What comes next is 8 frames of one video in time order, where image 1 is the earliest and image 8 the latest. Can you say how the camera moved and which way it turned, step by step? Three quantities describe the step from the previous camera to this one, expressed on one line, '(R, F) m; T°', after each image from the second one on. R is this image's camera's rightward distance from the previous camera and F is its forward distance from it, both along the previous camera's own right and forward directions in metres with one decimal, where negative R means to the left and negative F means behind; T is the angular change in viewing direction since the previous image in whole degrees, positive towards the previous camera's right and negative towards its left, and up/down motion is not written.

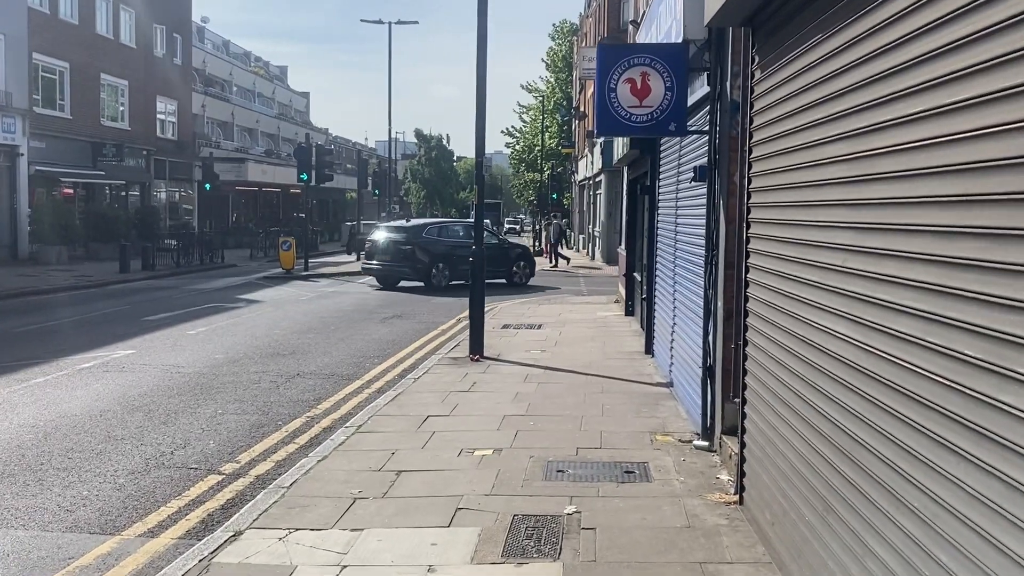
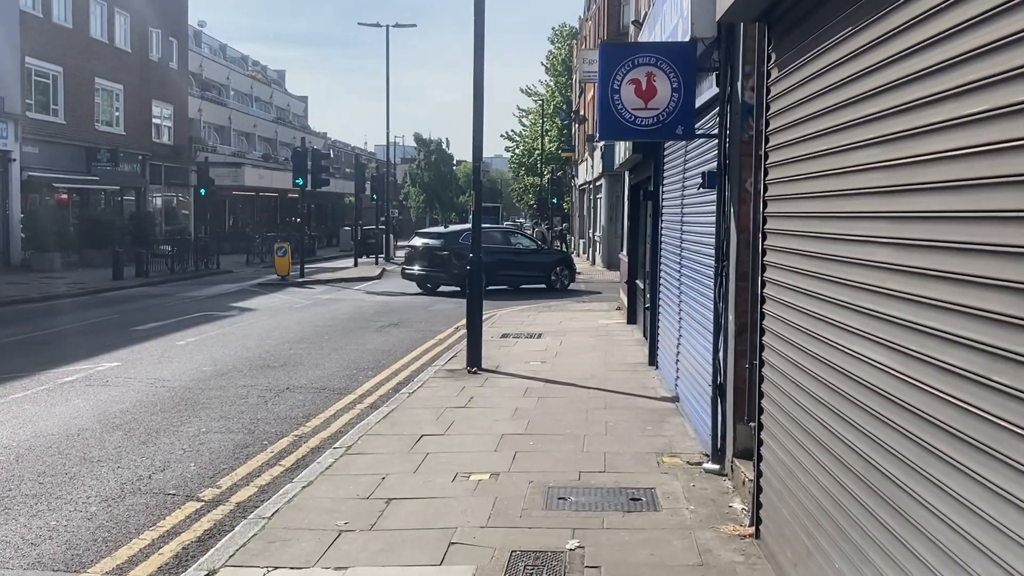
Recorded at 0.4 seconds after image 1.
(0.0, +0.4) m; 0°
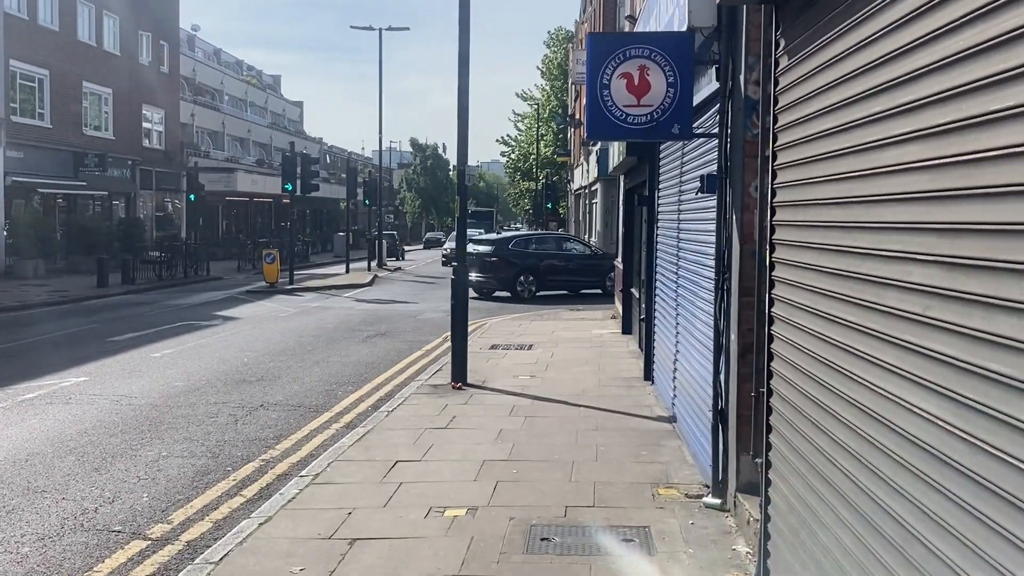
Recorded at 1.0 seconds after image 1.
(+0.1, +0.6) m; 0°
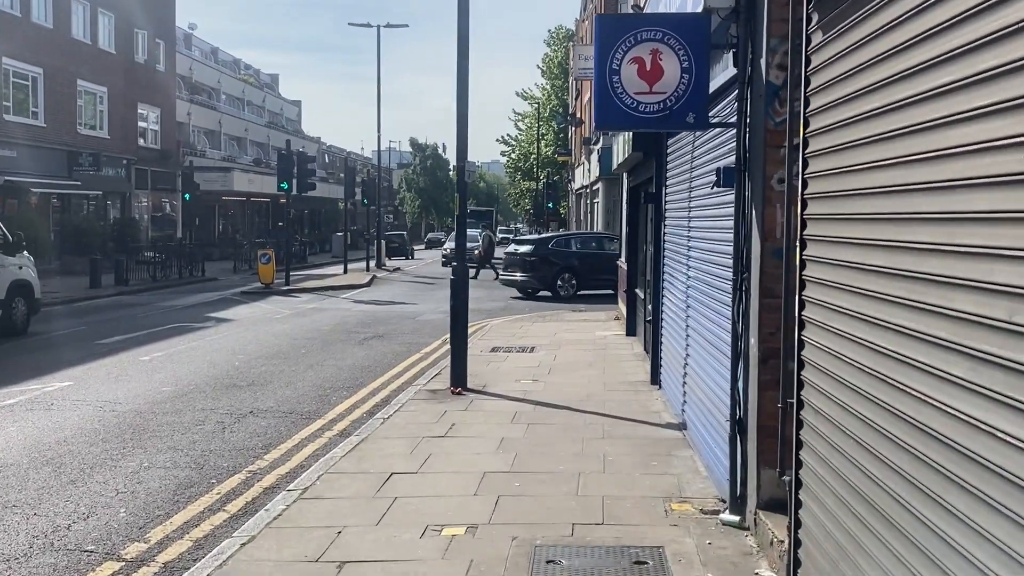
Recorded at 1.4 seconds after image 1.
(0.0, +0.4) m; 0°
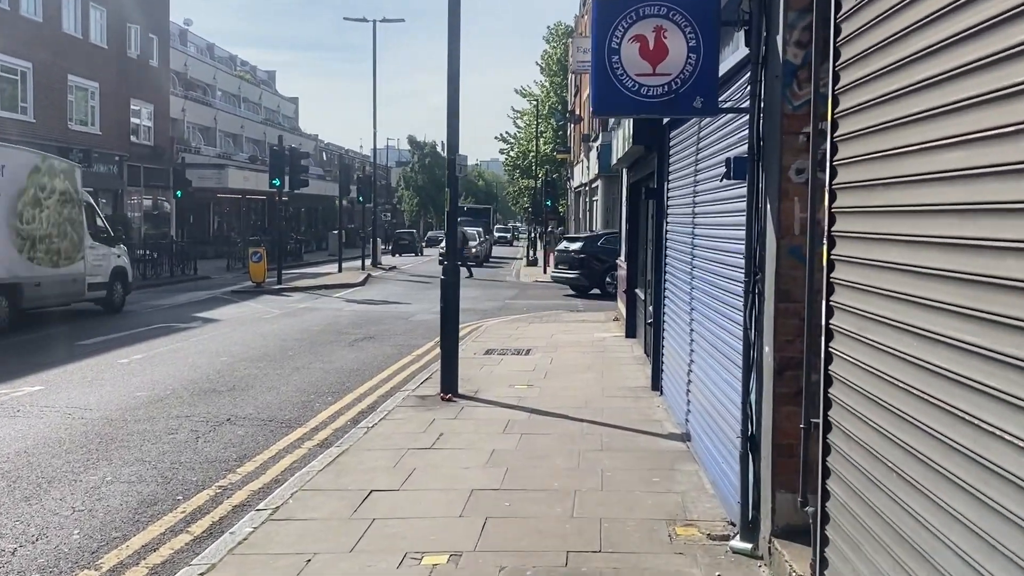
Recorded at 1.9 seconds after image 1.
(+0.1, +0.5) m; 0°
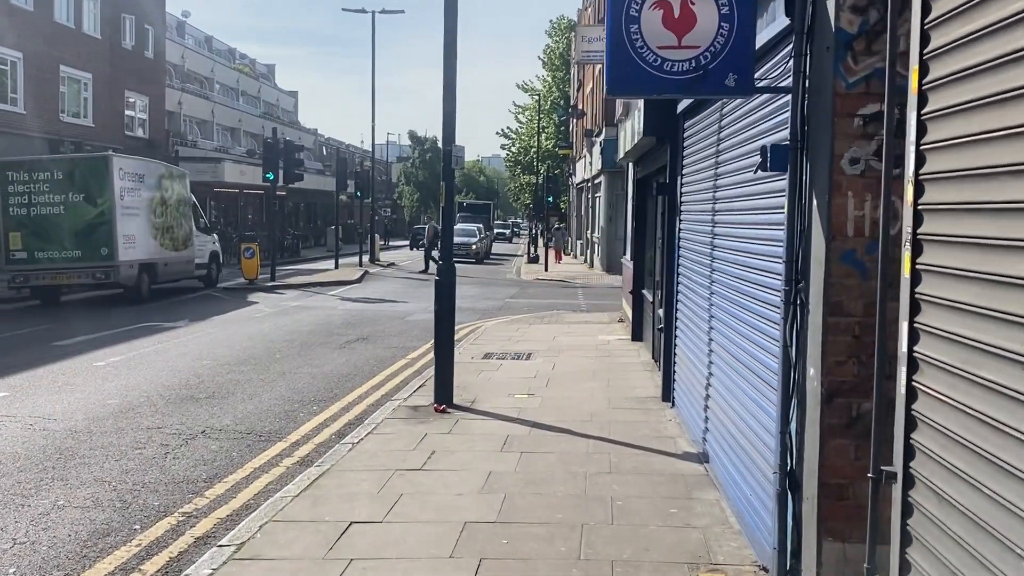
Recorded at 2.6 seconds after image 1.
(0.0, +0.7) m; 0°
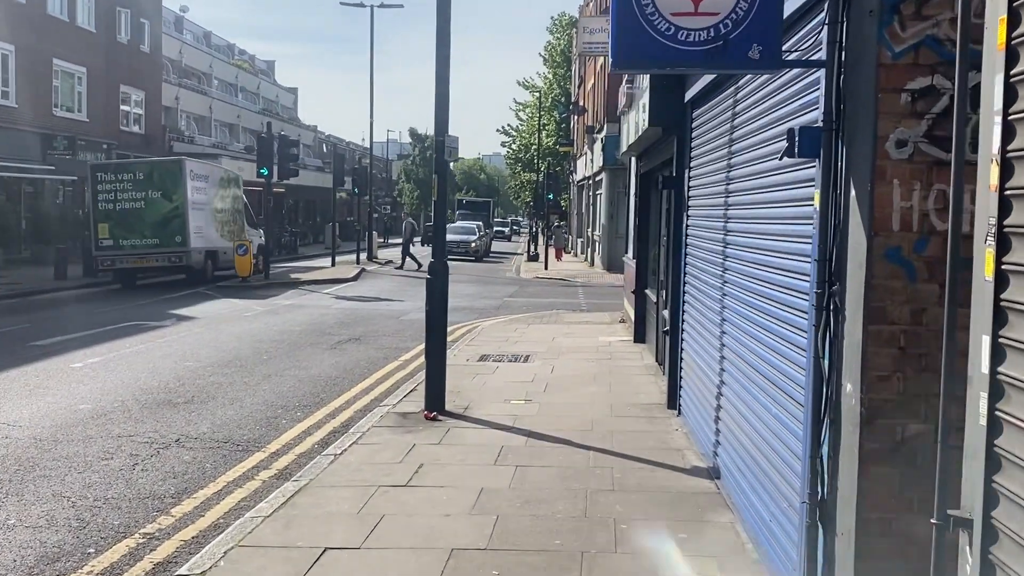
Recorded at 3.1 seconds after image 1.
(0.0, +0.5) m; 0°
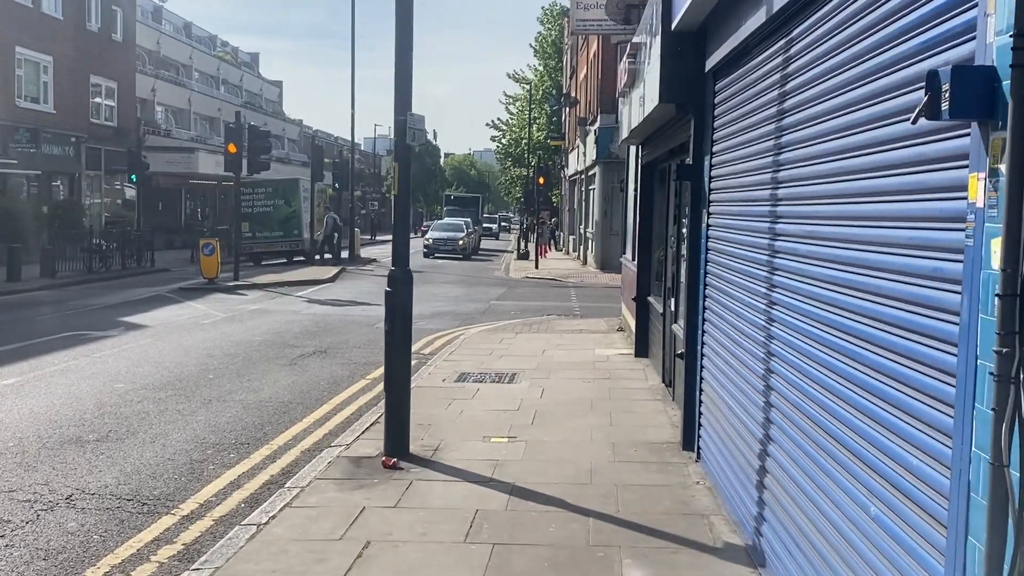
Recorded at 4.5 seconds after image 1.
(+0.1, +1.6) m; 0°
